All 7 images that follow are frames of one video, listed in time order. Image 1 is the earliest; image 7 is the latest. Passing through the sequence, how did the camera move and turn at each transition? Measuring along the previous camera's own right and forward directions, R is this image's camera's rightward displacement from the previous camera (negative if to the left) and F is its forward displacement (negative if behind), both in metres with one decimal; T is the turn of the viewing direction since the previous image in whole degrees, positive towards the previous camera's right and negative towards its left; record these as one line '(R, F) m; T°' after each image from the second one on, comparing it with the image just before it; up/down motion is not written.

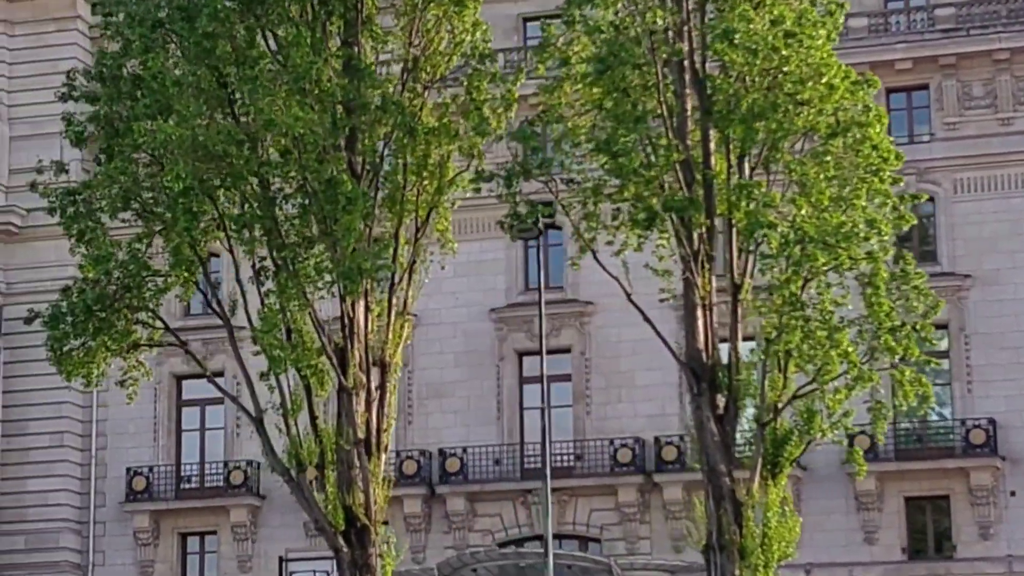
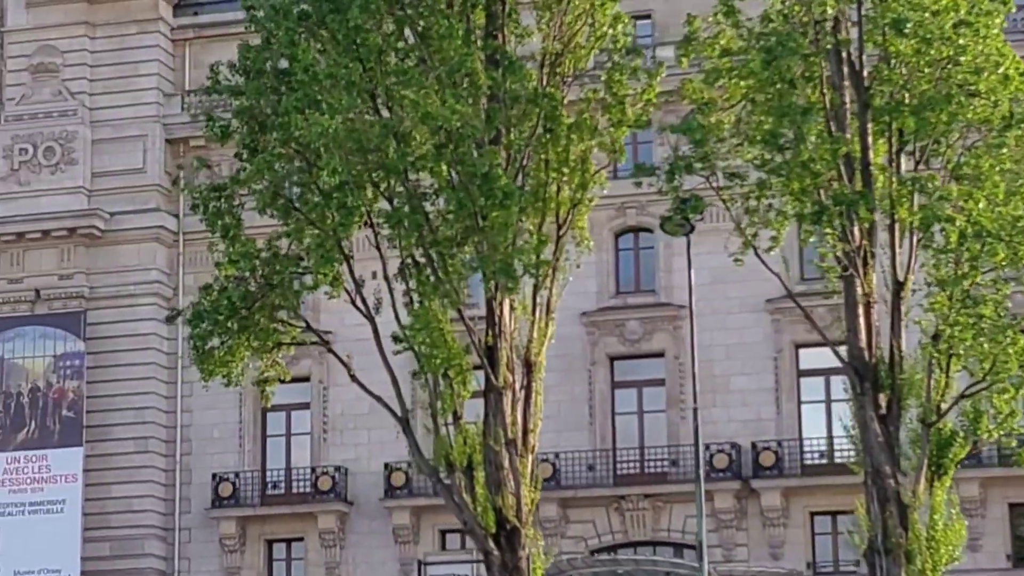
(-1.5, +0.5) m; -1°
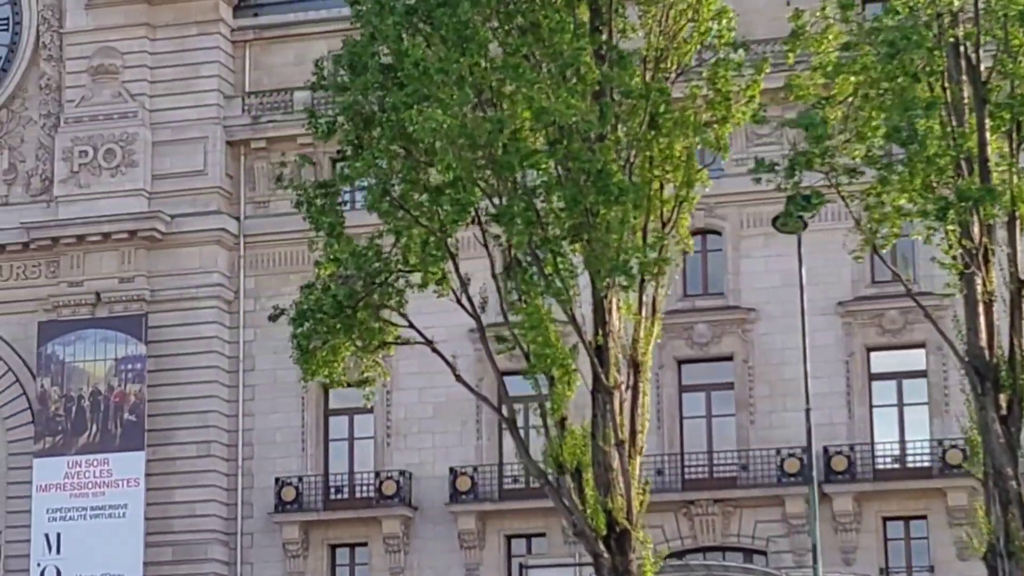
(-1.0, +0.4) m; -1°
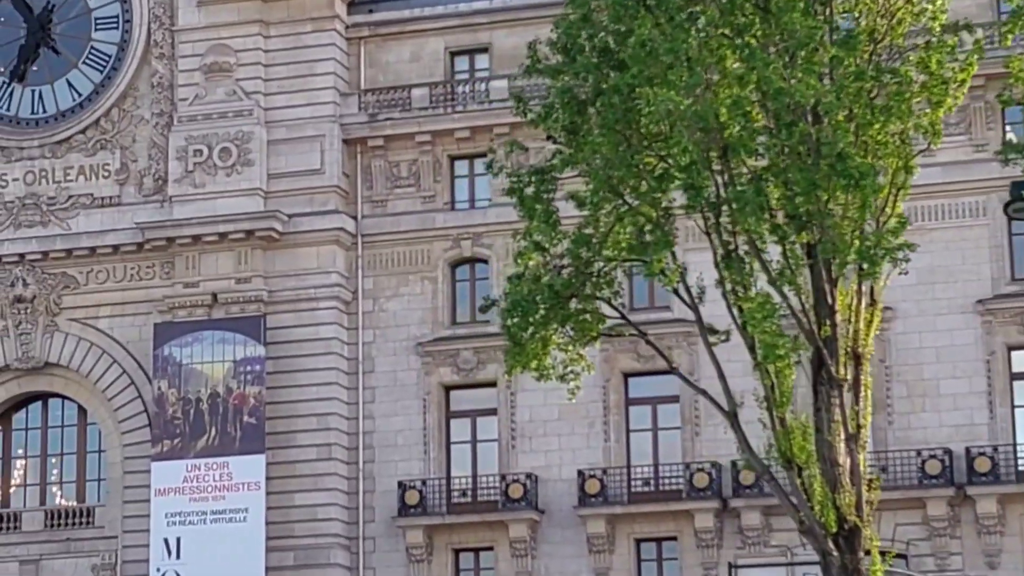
(-2.1, +0.9) m; -1°
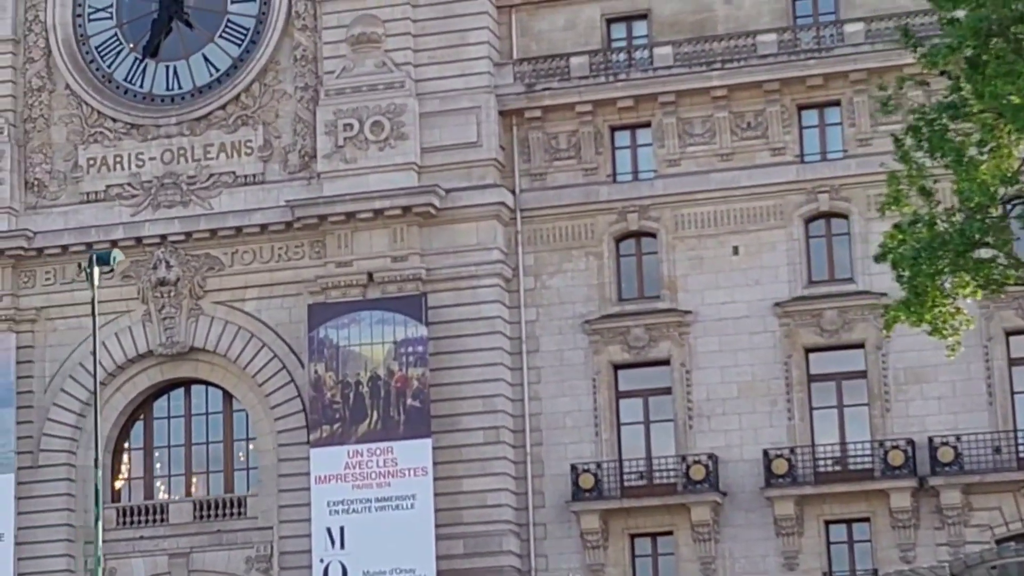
(-4.5, +1.9) m; +1°
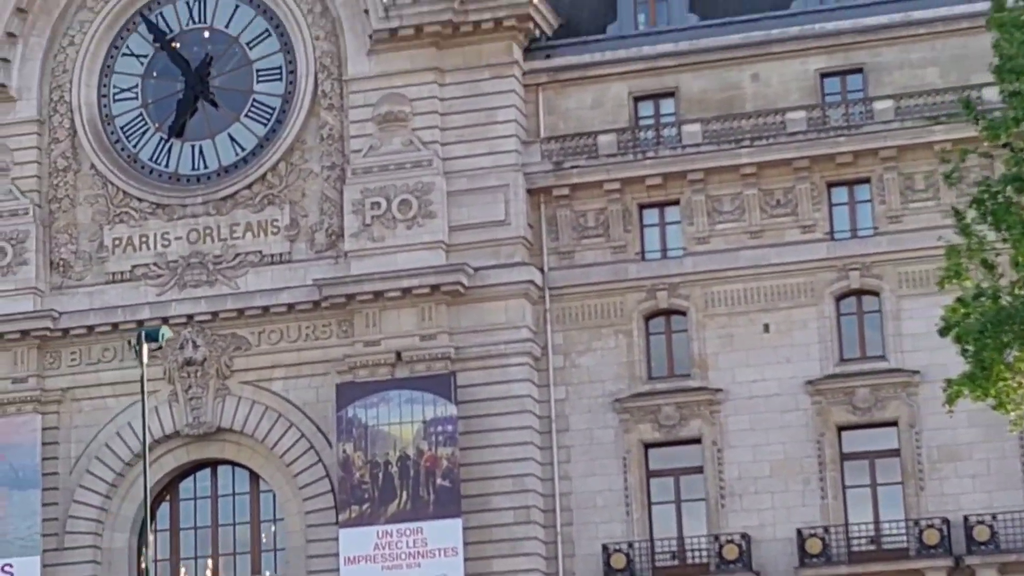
(-0.6, +0.2) m; 0°
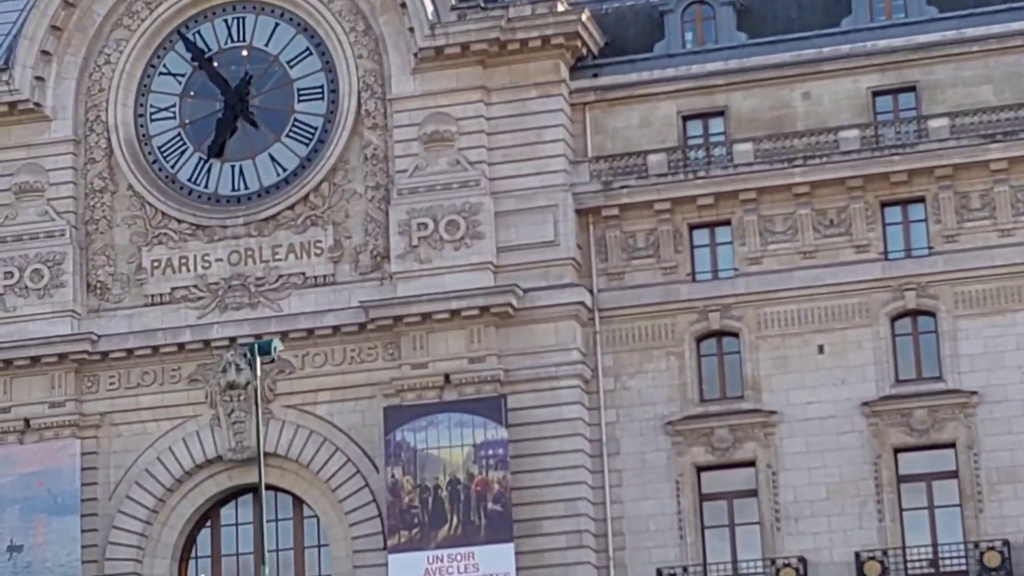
(-1.8, +0.7) m; +1°
